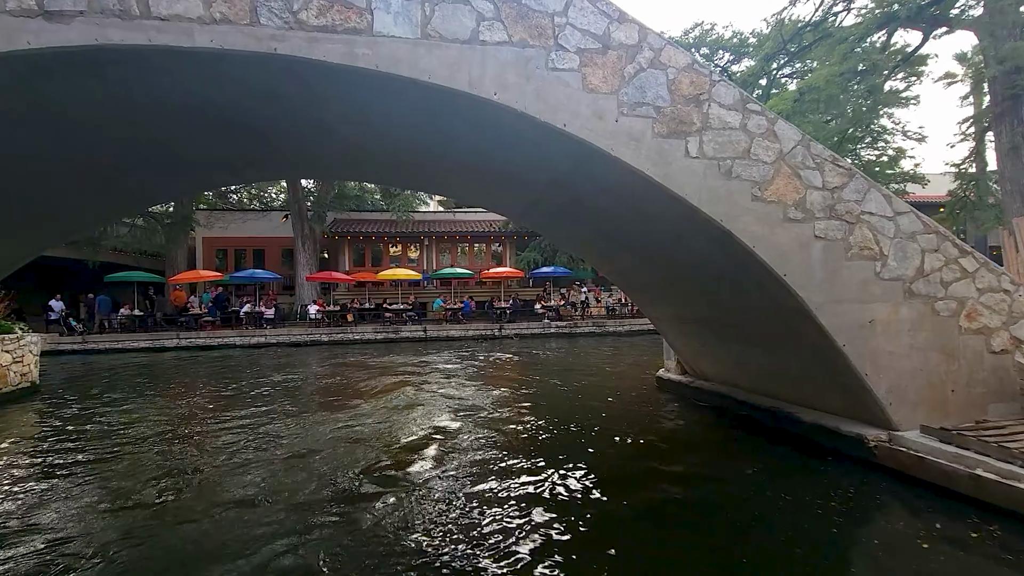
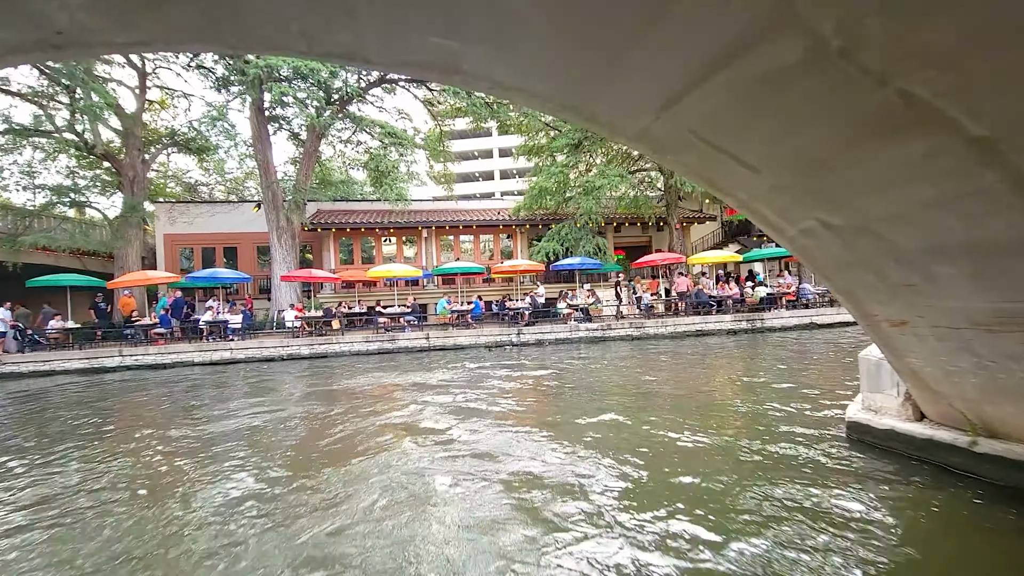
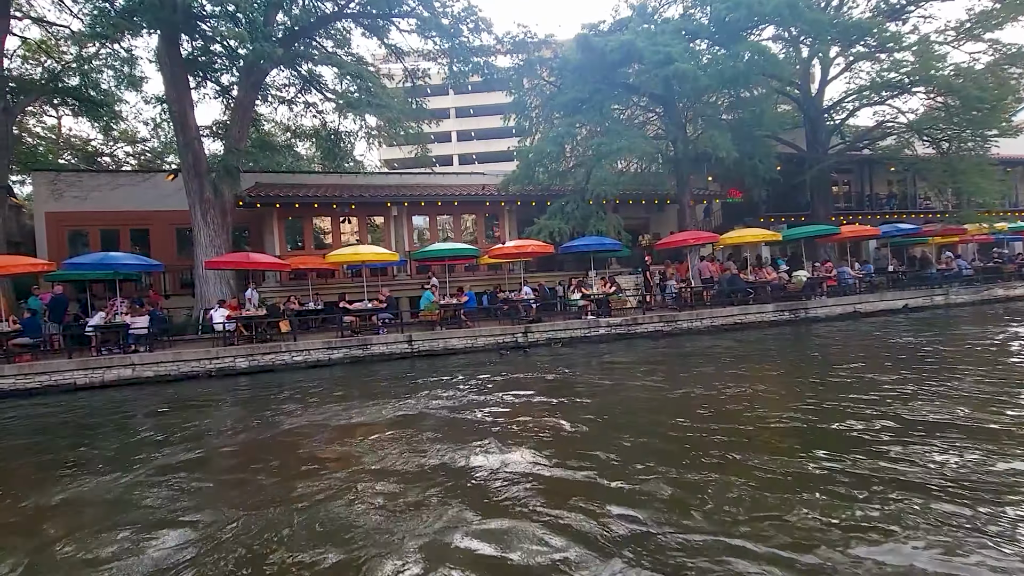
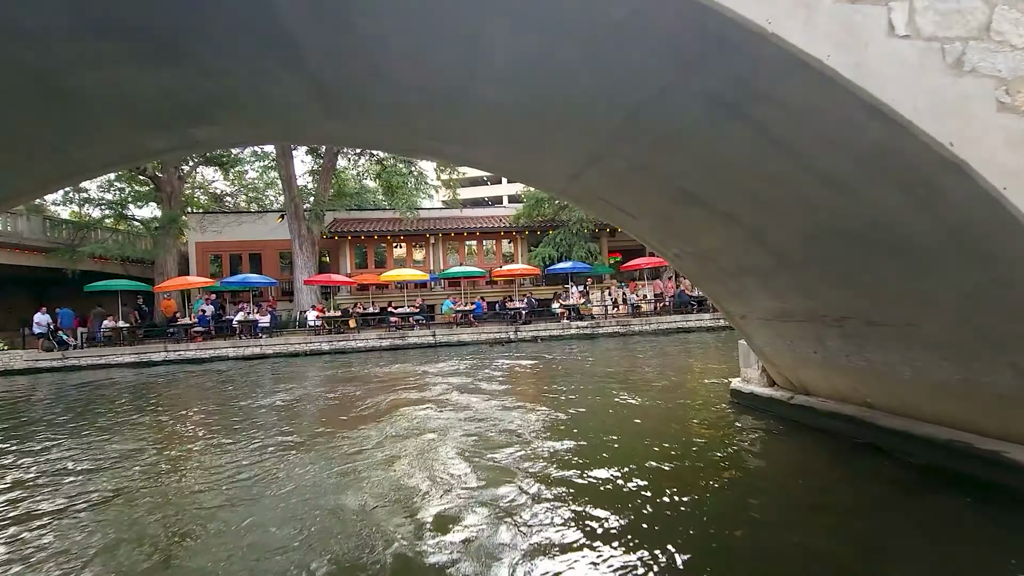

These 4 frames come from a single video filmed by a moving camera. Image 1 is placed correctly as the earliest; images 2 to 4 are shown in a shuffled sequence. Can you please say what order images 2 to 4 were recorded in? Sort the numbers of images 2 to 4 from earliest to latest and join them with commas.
4, 2, 3
